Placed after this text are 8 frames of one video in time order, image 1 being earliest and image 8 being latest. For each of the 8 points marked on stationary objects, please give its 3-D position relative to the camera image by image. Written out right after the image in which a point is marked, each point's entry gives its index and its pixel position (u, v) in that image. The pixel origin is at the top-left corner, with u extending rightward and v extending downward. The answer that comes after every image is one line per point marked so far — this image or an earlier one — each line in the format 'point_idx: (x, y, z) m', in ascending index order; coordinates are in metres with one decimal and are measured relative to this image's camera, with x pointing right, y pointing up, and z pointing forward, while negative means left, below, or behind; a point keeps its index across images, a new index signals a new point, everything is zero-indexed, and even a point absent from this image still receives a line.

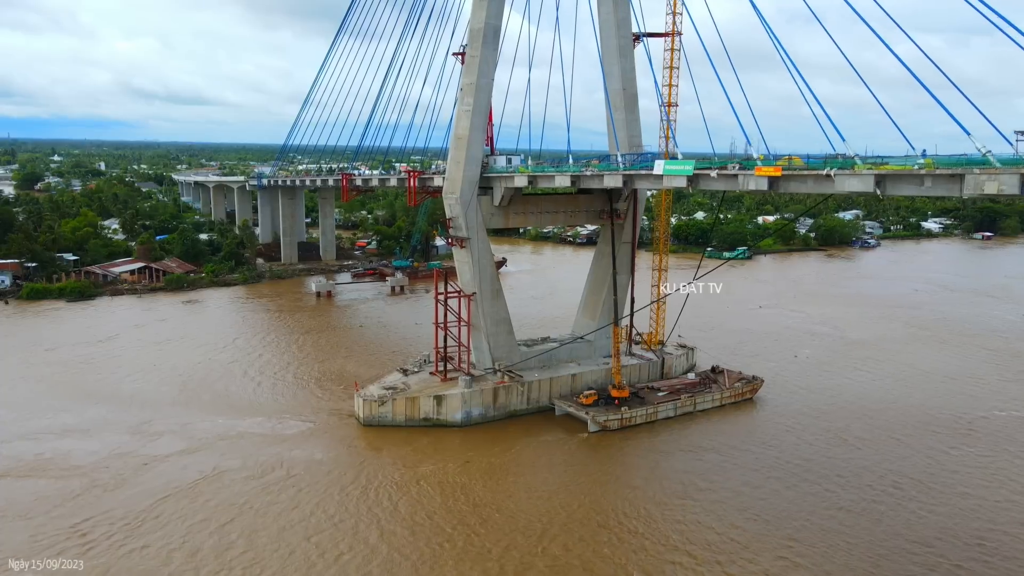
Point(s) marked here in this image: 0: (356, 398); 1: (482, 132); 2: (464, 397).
0: (-4.2, -3.0, +19.3) m
1: (-0.8, +4.1, +19.1) m
2: (-1.2, -2.9, +19.1) m
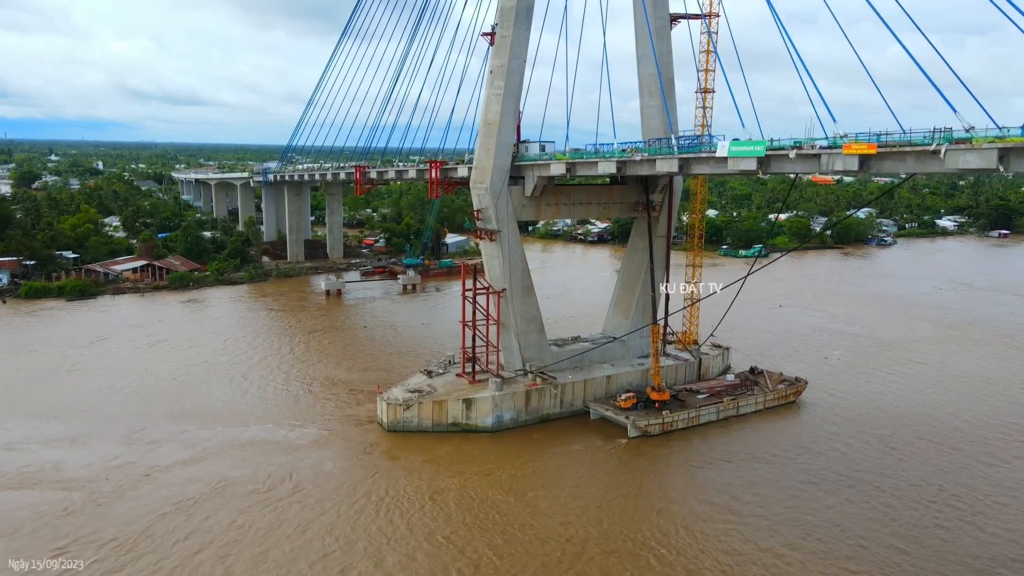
0: (-3.3, -2.9, +18.1) m
1: (0.0, +4.2, +17.9) m
2: (-0.4, -2.8, +17.9) m
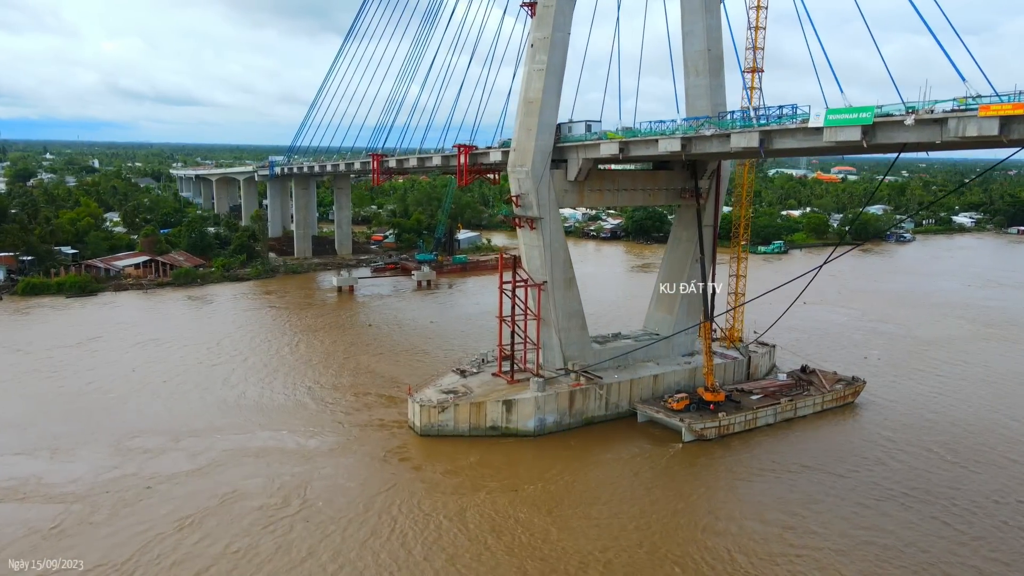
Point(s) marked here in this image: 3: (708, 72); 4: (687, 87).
0: (-2.3, -2.7, +16.7) m
1: (+1.0, +4.4, +16.5) m
2: (+0.6, -2.6, +16.5) m
3: (+5.1, +5.6, +18.7) m
4: (+4.7, +5.4, +19.3) m
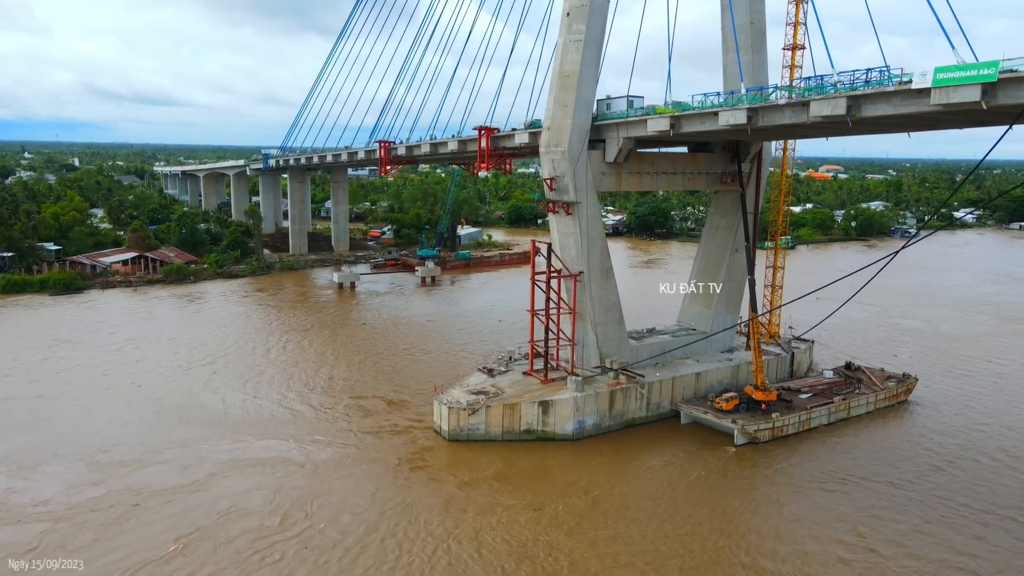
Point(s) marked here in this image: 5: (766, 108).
0: (-1.6, -2.5, +15.3) m
1: (+1.8, +4.6, +15.2) m
2: (+1.4, -2.4, +15.1) m
3: (+5.7, +5.8, +17.4) m
4: (+5.3, +5.6, +18.0) m
5: (+4.3, +3.0, +12.1) m
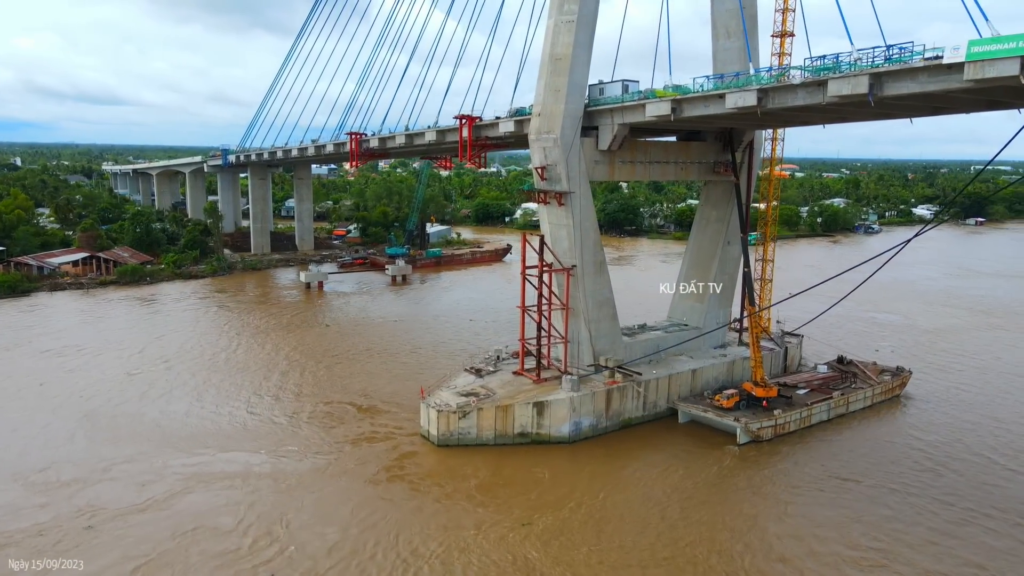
0: (-1.7, -2.4, +14.3) m
1: (+1.5, +4.7, +14.4) m
2: (+1.2, -2.3, +14.3) m
3: (+5.4, +6.0, +16.9) m
4: (+4.9, +5.7, +17.4) m
5: (+4.2, +3.2, +11.5) m
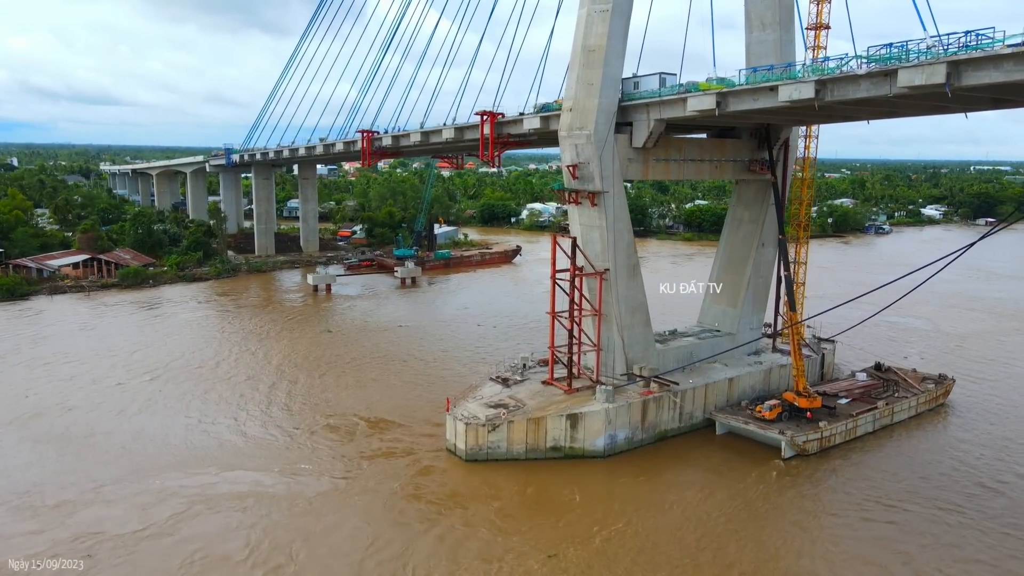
0: (-1.1, -2.5, +13.5) m
1: (+2.1, +4.6, +13.7) m
2: (+1.8, -2.4, +13.5) m
3: (+5.9, +5.9, +16.1) m
4: (+5.5, +5.6, +16.7) m
5: (+4.8, +3.1, +10.7) m
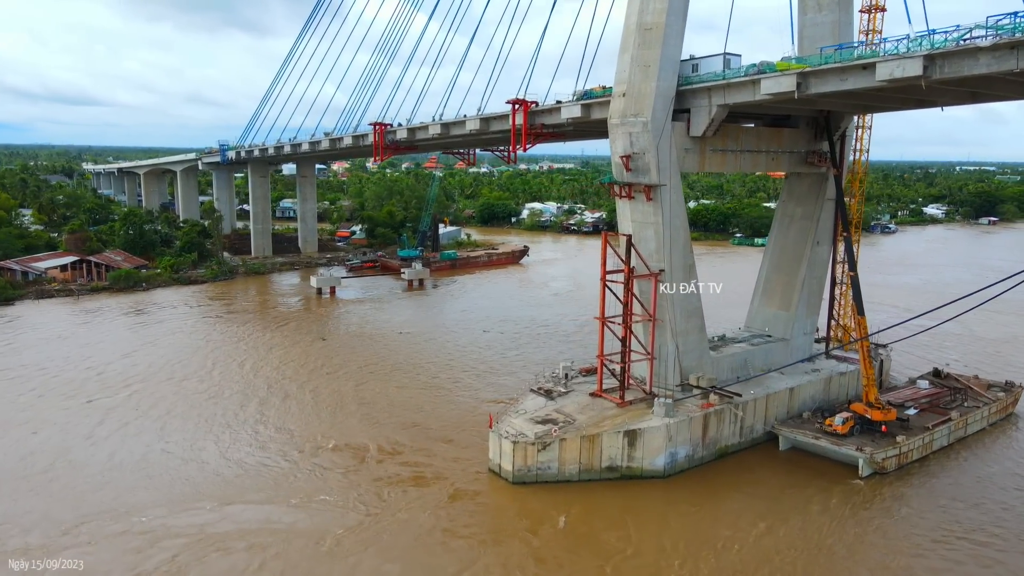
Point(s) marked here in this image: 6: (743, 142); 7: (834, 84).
0: (-0.3, -2.6, +12.2) m
1: (+2.9, +4.6, +12.4) m
2: (+2.7, -2.4, +12.3) m
3: (+6.7, +5.8, +15.0) m
4: (+6.2, +5.6, +15.5) m
5: (+5.7, +3.1, +9.5) m
6: (+4.5, +2.8, +14.1) m
7: (+4.8, +3.1, +11.0) m
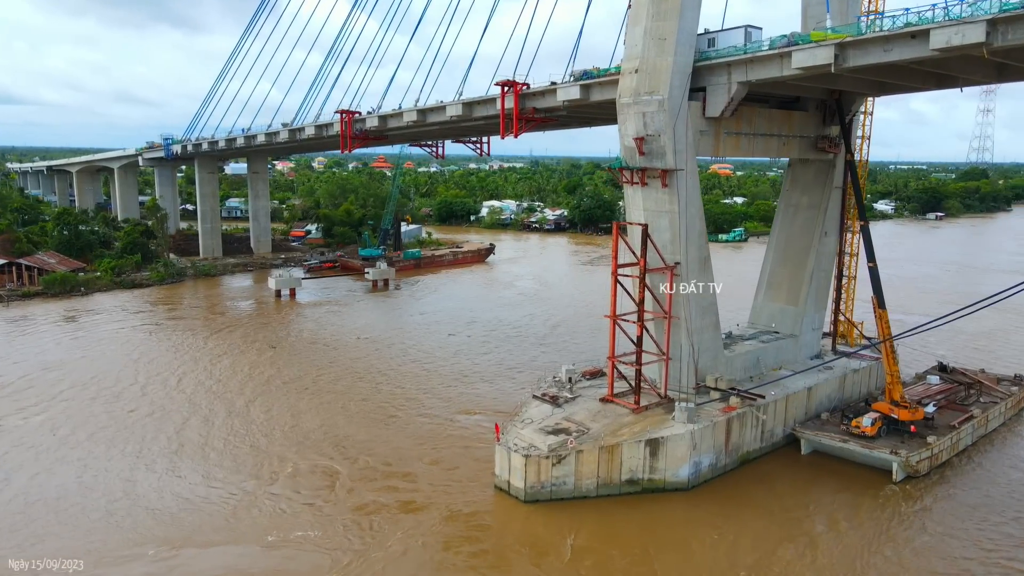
0: (-0.1, -2.5, +10.9) m
1: (+3.0, +4.7, +11.4) m
2: (+2.8, -2.3, +11.2) m
3: (+6.5, +6.0, +14.2) m
4: (+6.0, +5.7, +14.7) m
5: (+5.9, +3.2, +8.6) m
6: (+4.4, +3.0, +13.2) m
7: (+5.0, +3.2, +10.1) m
